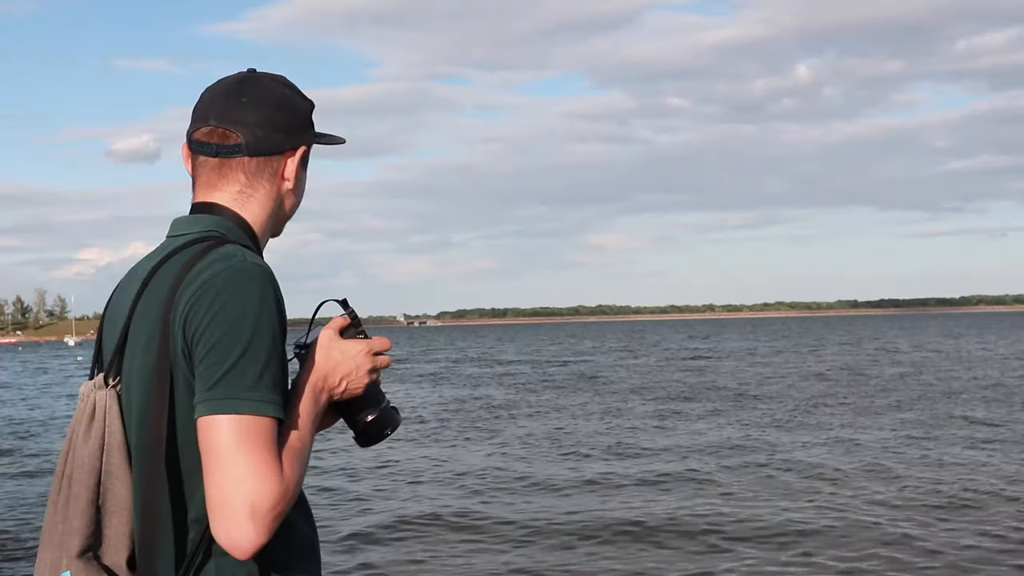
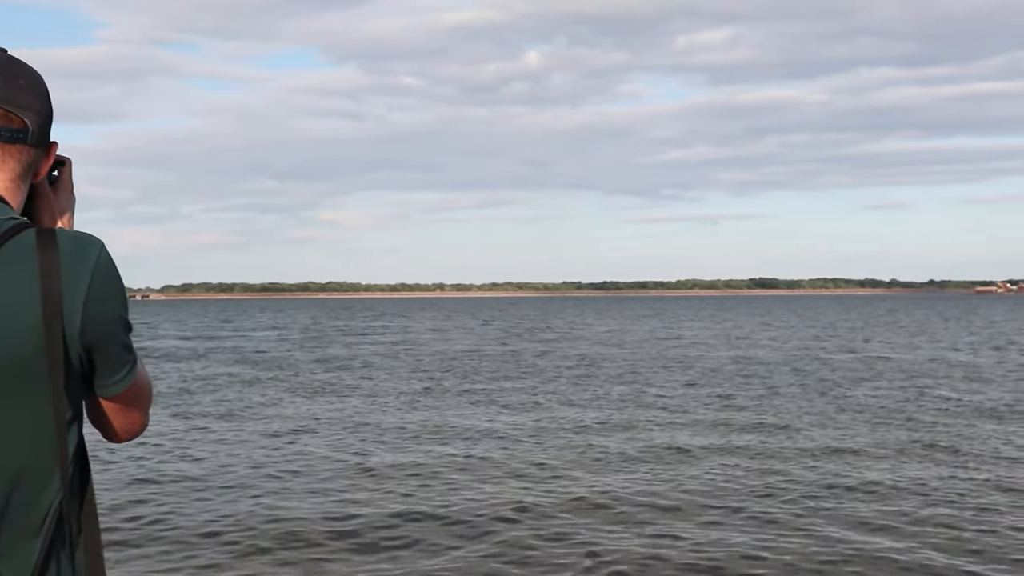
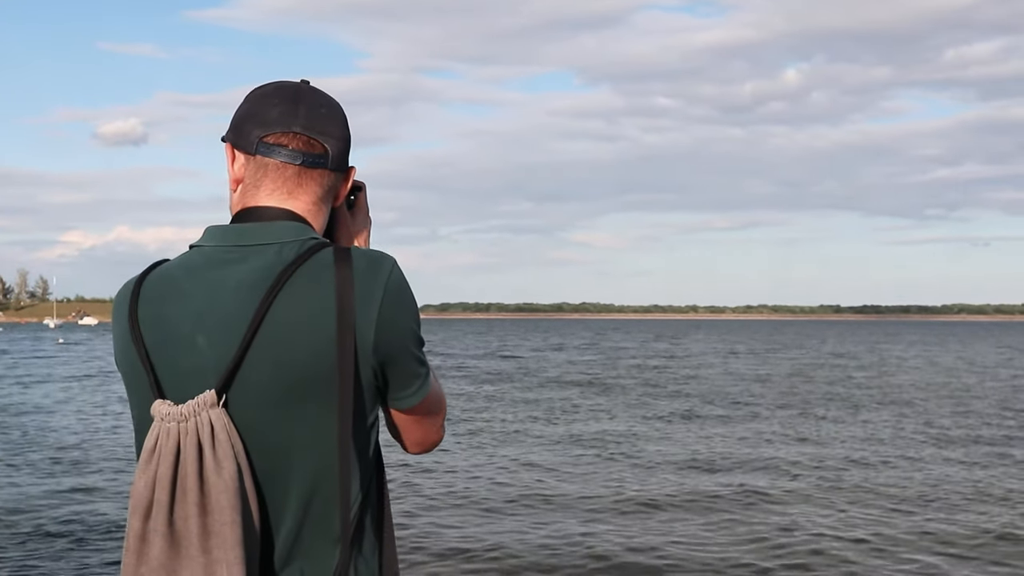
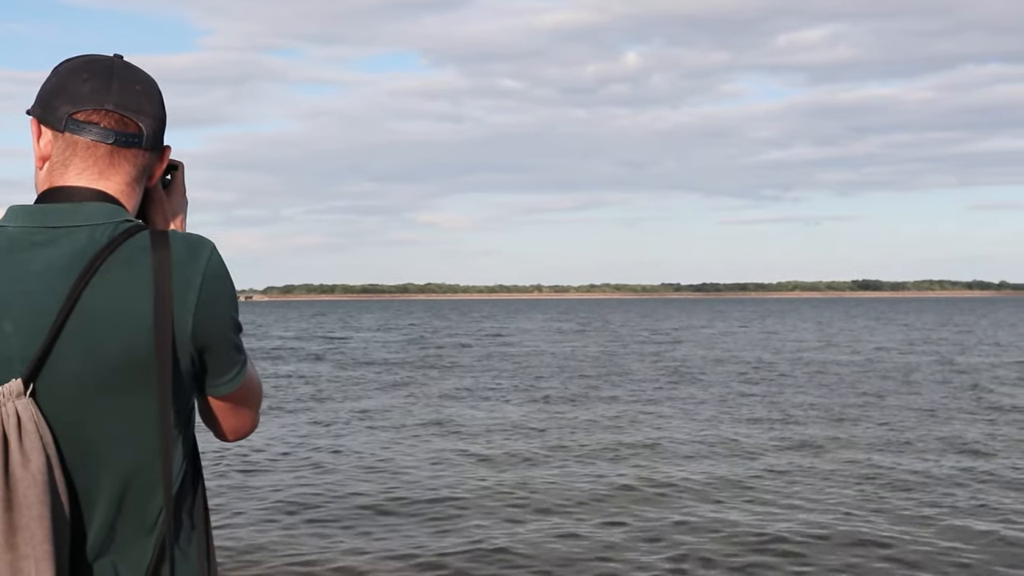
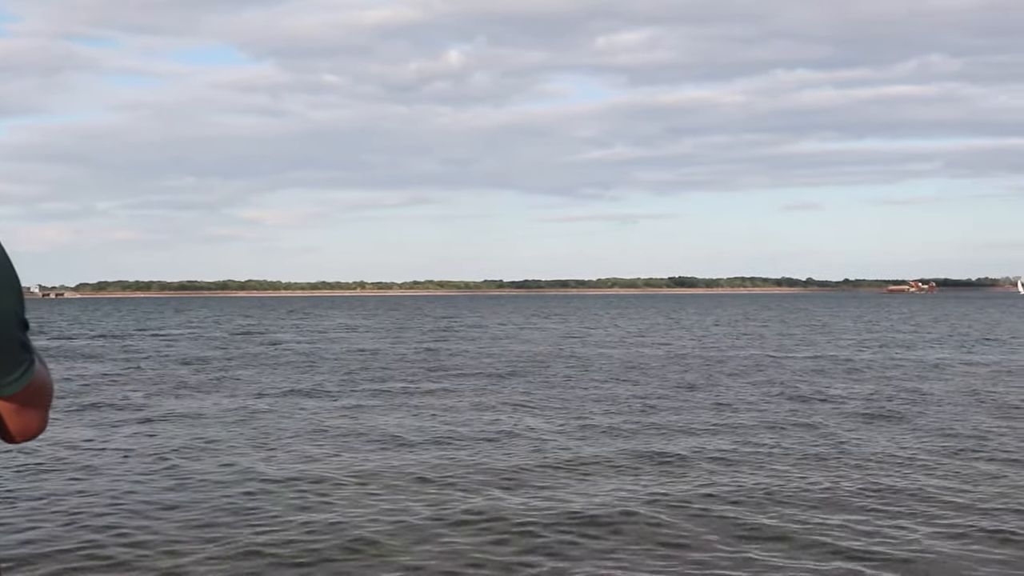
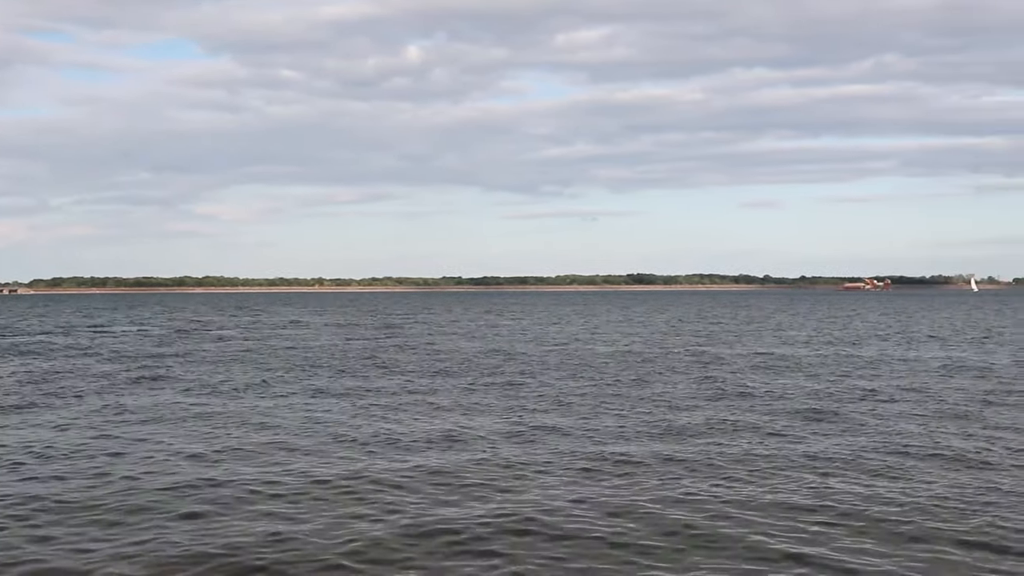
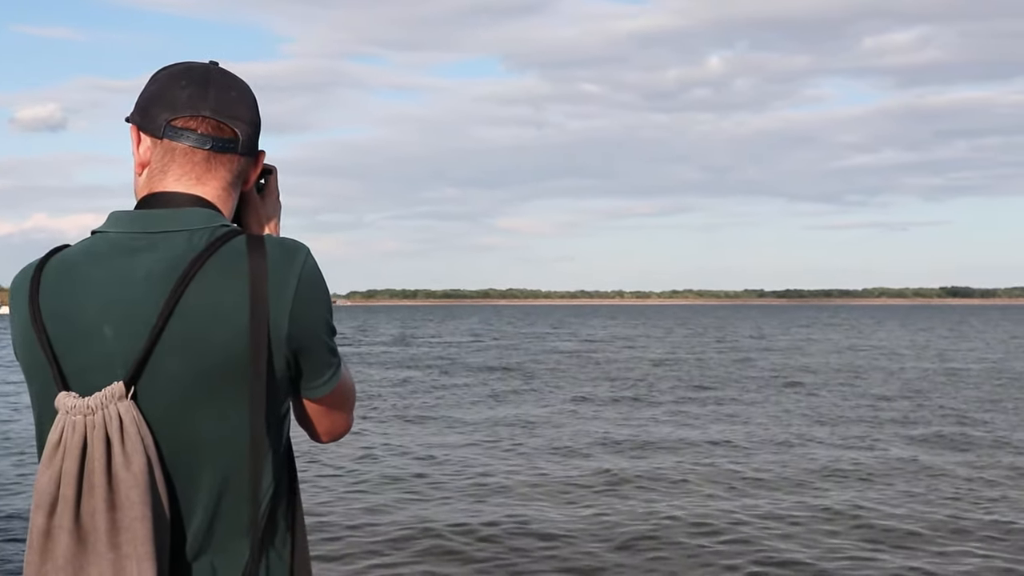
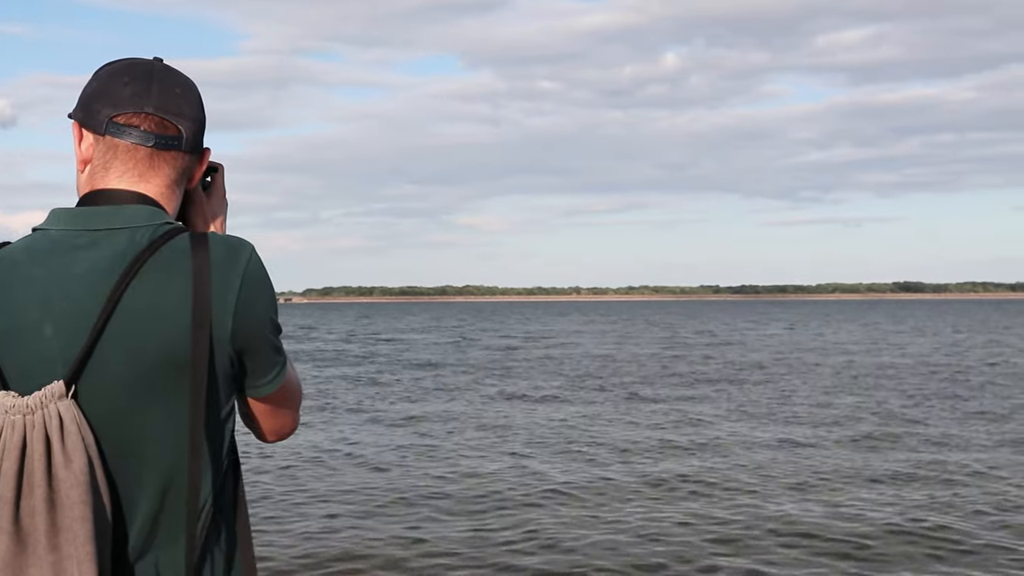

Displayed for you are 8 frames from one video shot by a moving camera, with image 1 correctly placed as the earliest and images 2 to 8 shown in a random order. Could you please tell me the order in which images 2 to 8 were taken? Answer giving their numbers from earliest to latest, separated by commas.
3, 7, 8, 4, 2, 5, 6
